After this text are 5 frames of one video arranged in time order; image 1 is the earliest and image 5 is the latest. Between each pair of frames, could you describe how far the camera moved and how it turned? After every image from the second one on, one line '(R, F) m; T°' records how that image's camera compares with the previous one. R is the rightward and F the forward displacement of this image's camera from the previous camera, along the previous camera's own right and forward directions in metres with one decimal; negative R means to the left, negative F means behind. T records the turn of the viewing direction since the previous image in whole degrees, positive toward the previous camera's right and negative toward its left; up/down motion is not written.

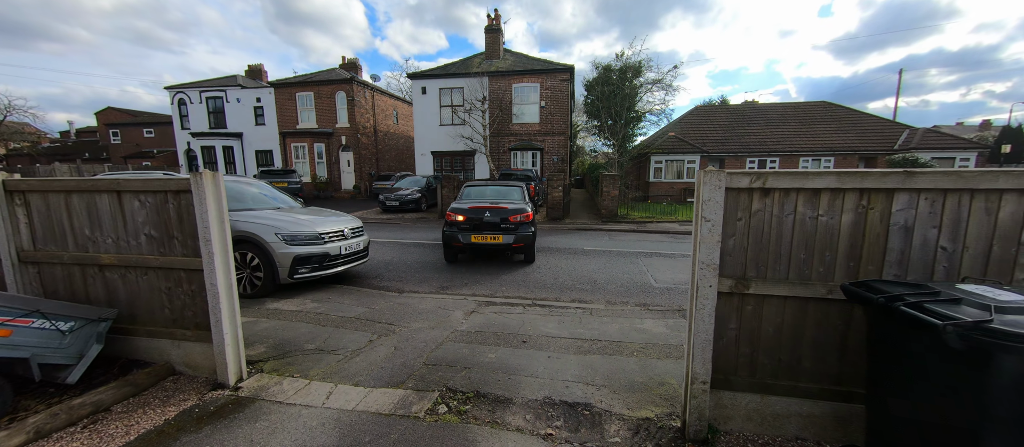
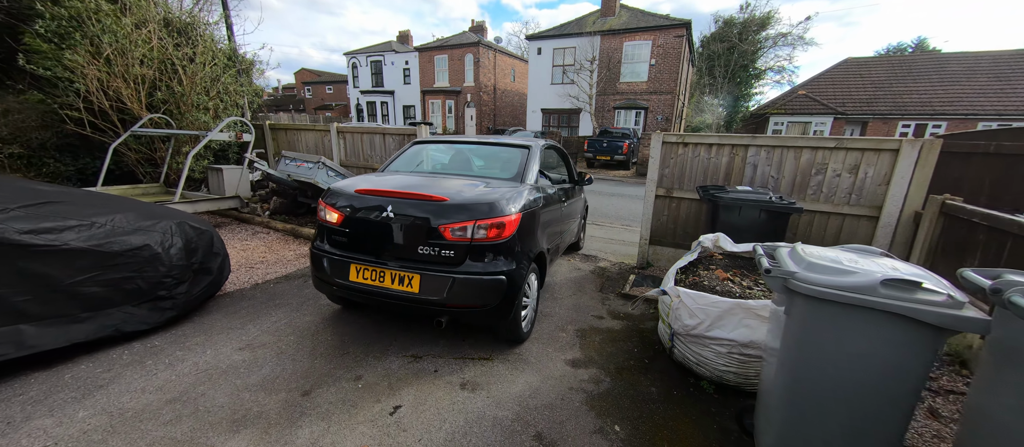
(+0.8, -2.4) m; -16°
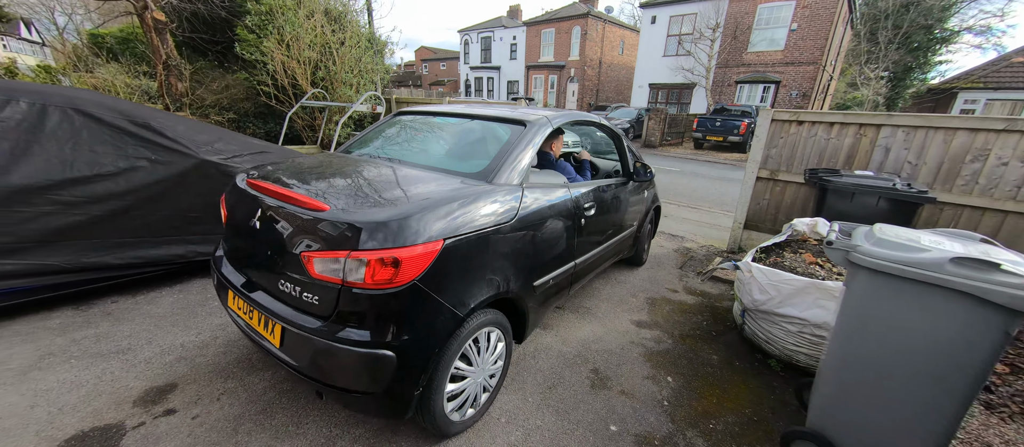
(+0.1, -0.3) m; -15°
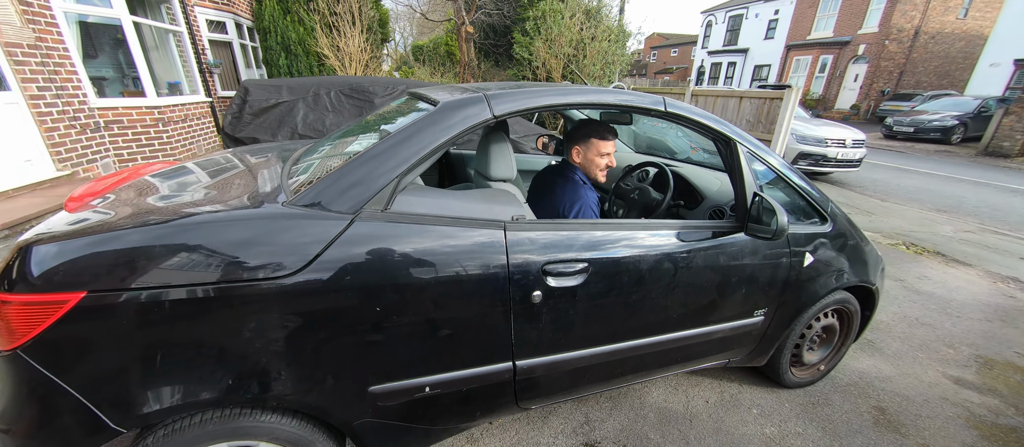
(-0.3, -0.4) m; -30°
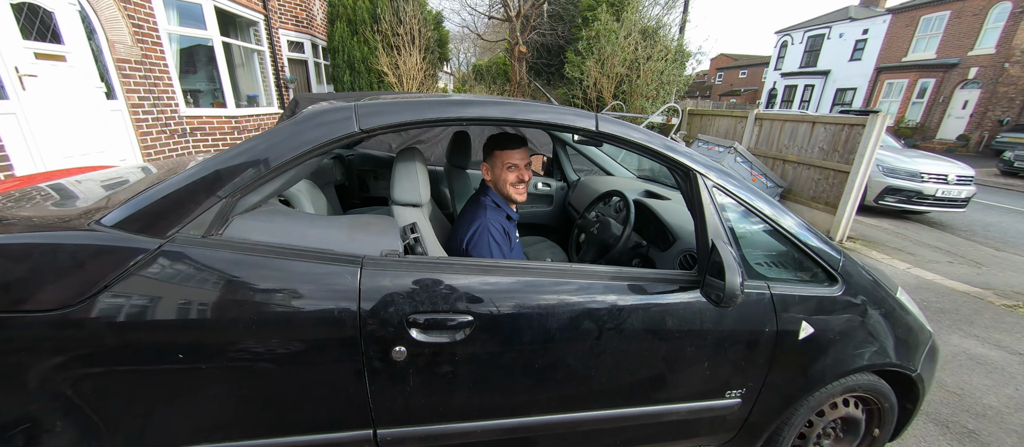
(+0.2, +0.2) m; -8°
